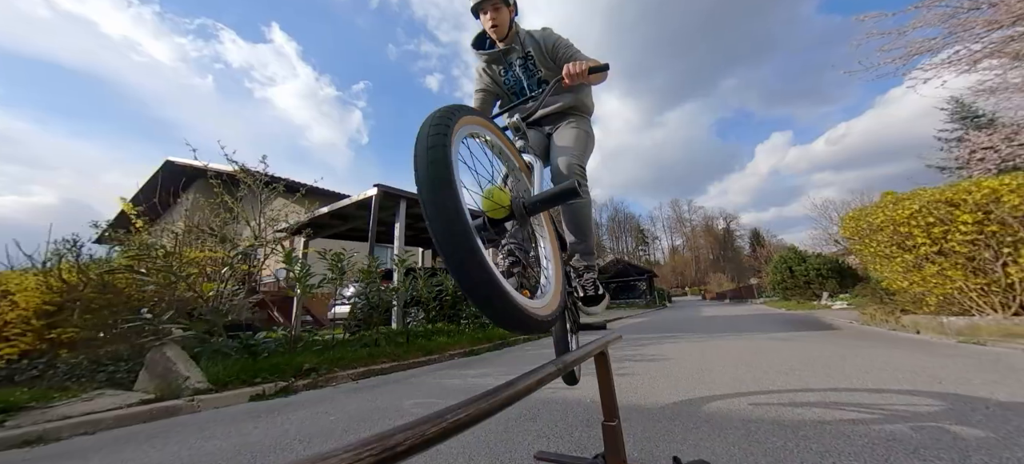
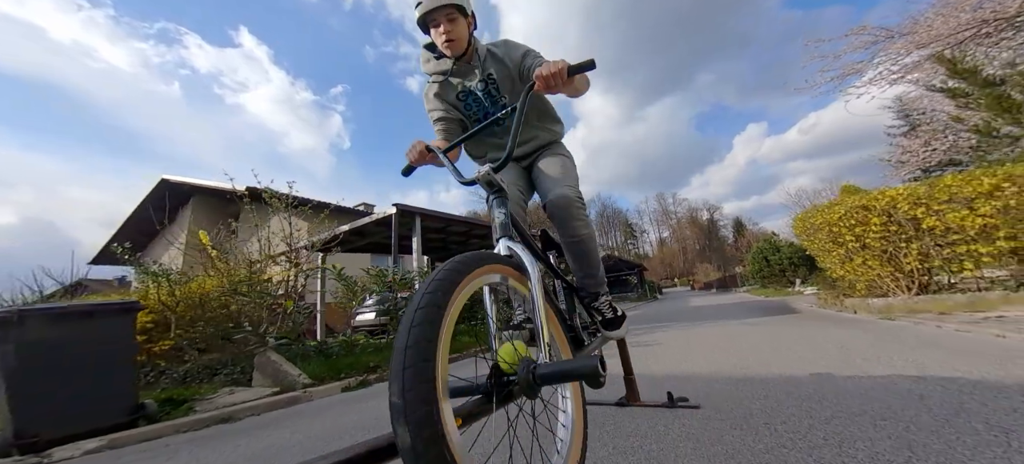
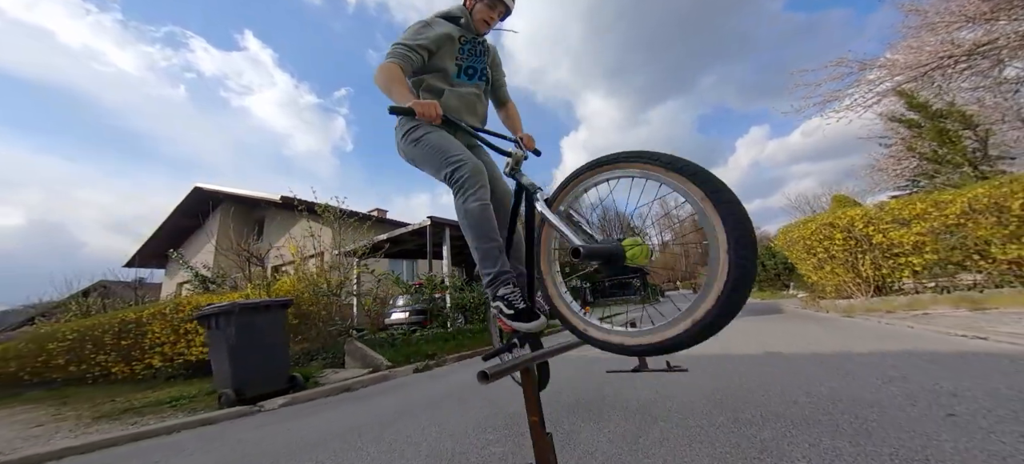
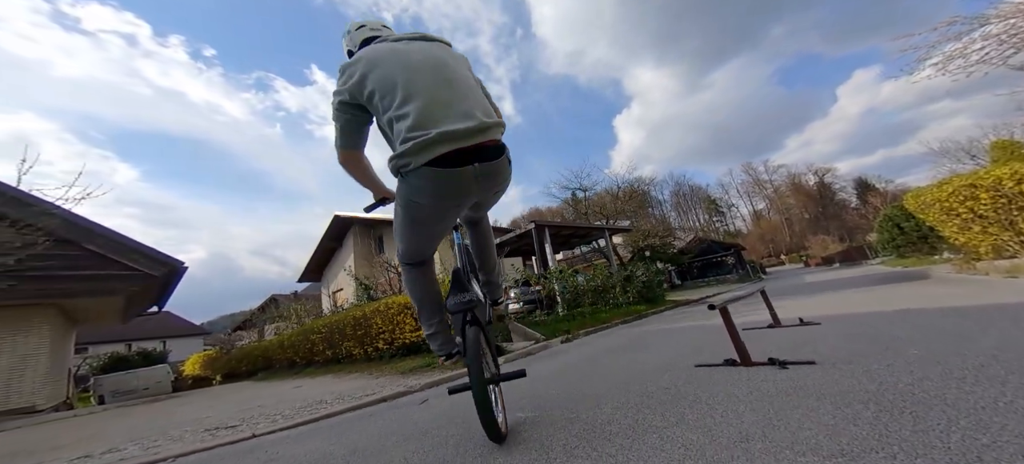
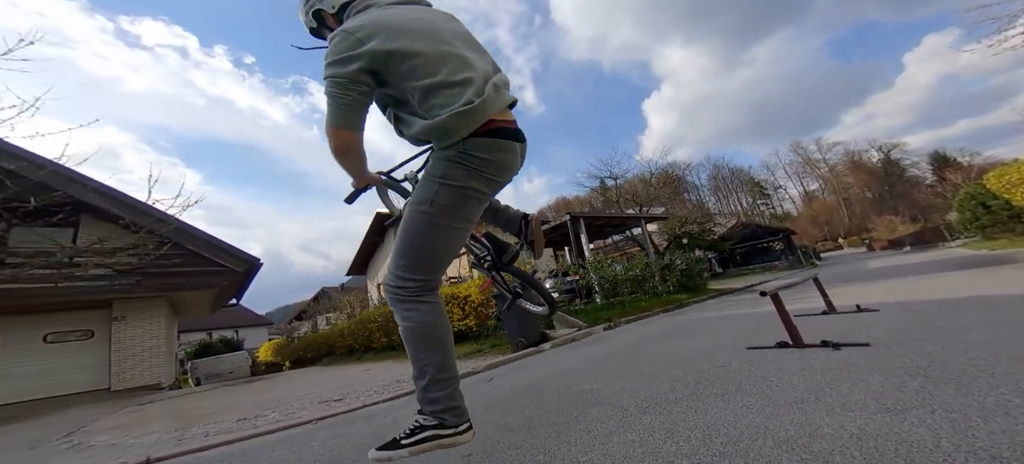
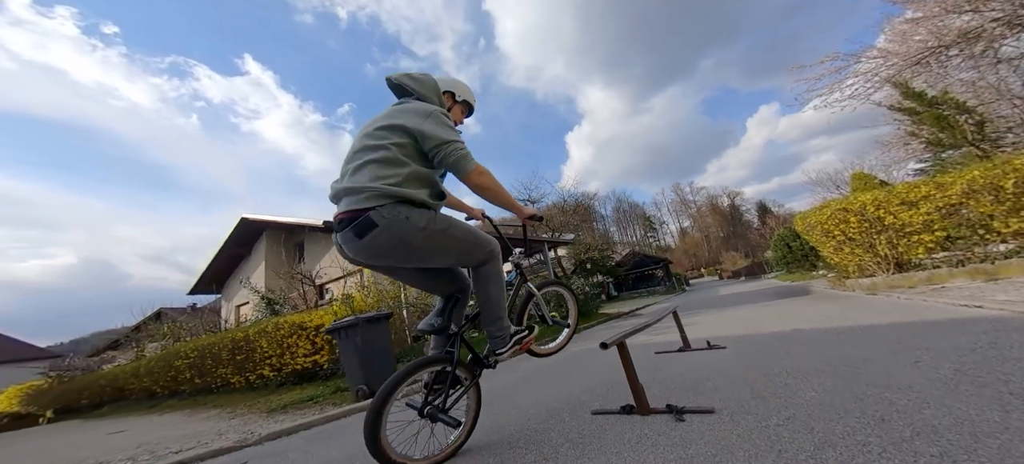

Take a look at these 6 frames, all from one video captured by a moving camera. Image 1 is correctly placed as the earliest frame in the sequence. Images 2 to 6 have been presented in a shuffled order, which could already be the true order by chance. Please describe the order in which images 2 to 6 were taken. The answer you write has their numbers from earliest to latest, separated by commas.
2, 3, 6, 4, 5
